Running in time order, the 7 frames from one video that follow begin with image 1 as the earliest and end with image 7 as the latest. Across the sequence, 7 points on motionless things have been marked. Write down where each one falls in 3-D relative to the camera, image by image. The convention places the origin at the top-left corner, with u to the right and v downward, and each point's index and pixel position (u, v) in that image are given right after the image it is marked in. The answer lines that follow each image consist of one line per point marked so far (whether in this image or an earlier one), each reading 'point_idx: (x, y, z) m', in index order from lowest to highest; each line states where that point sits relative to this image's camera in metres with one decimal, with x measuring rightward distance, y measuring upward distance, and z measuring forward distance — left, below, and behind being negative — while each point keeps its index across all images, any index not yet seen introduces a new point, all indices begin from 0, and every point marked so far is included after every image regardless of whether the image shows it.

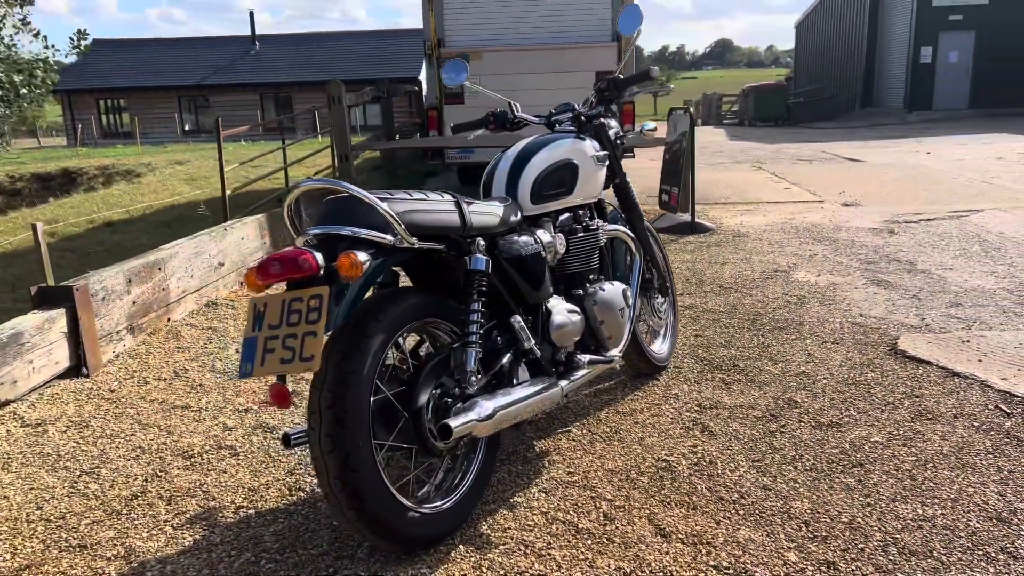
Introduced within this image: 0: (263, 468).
0: (-0.9, -0.7, +3.1) m
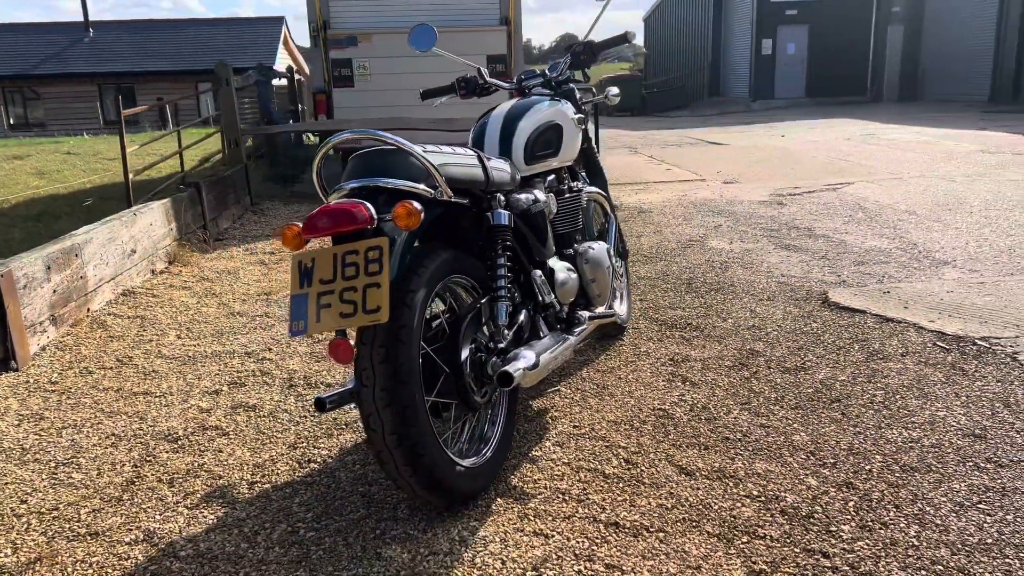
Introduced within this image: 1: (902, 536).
0: (-0.9, -0.6, +2.9) m
1: (+1.0, -0.7, +2.2) m
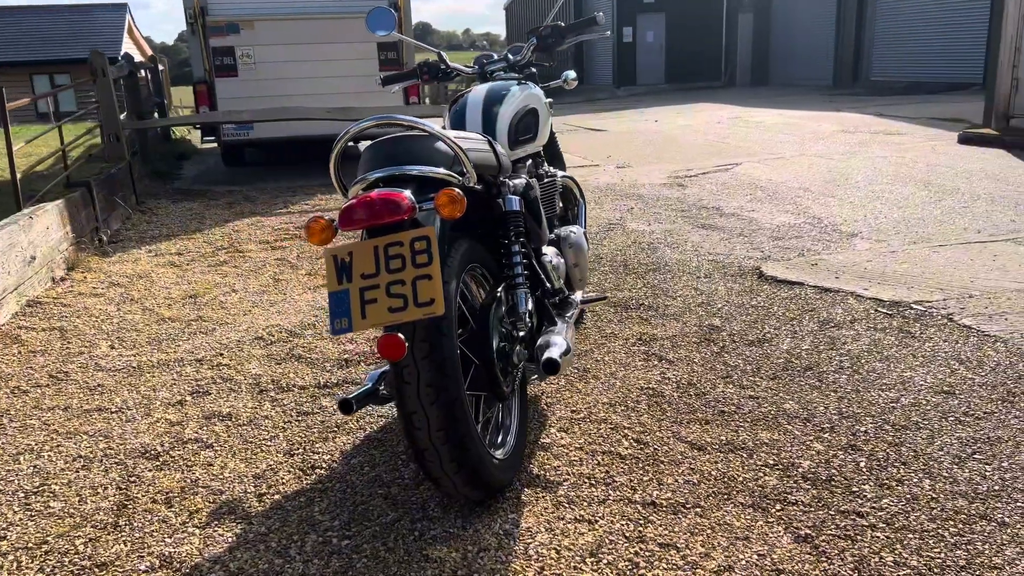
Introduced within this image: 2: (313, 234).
0: (-0.8, -0.6, +2.8) m
1: (+1.2, -0.6, +2.4) m
2: (-0.5, +0.1, +2.1) m
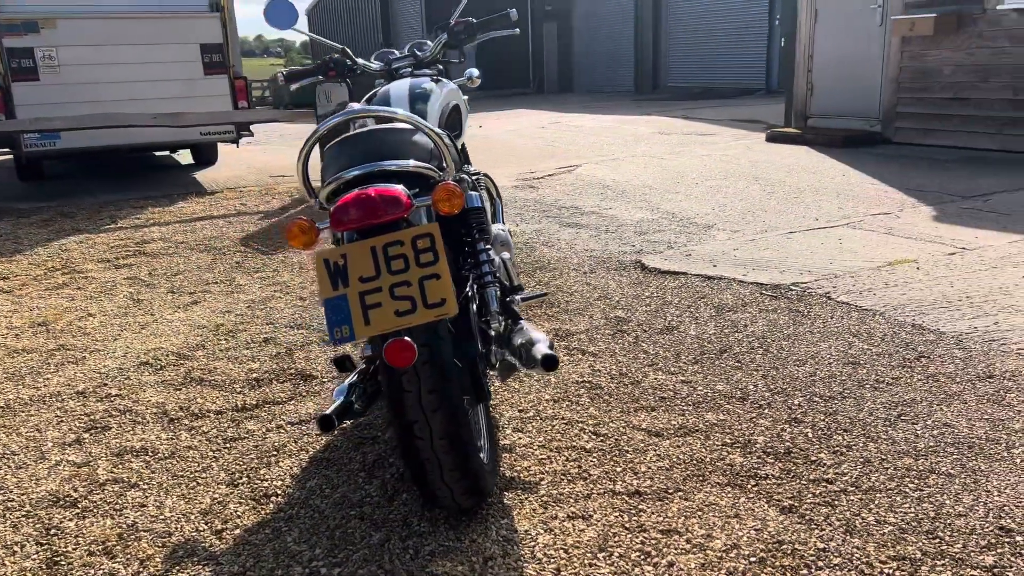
0: (-0.9, -0.6, +2.5) m
1: (+1.1, -0.5, +2.6) m
2: (-0.5, +0.1, +1.9) m
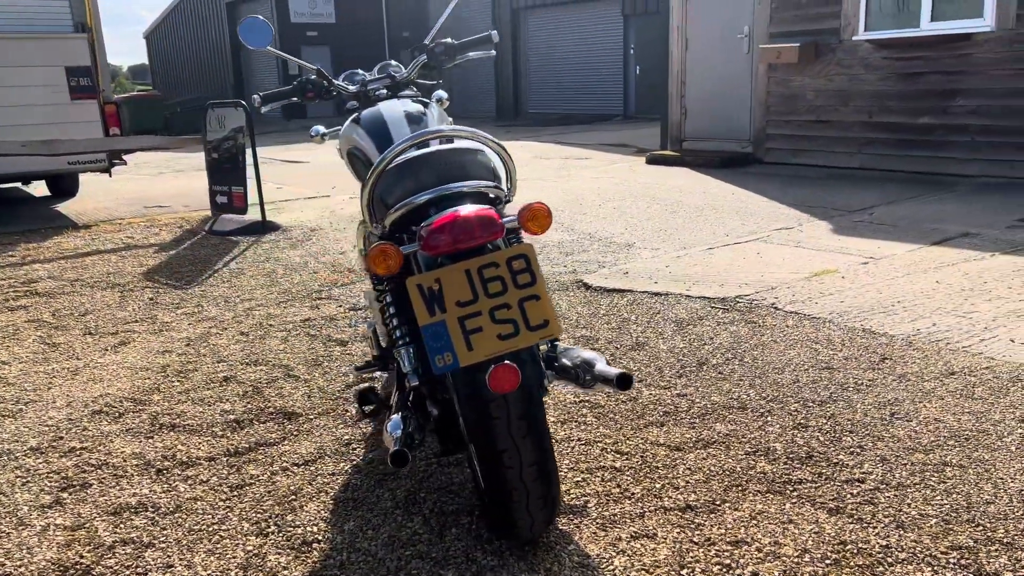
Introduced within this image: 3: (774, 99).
0: (-0.8, -0.7, +2.3) m
1: (+1.2, -0.5, +2.7) m
2: (-0.3, +0.1, +1.8) m
3: (+3.4, +2.5, +10.9) m
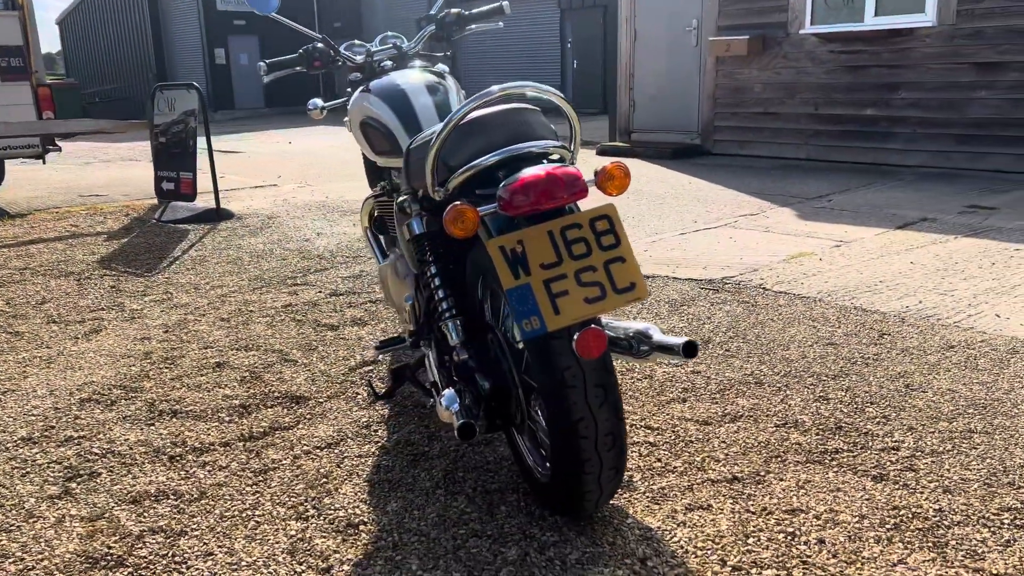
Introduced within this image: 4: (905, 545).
0: (-0.6, -0.6, +2.2) m
1: (+1.3, -0.4, +2.7) m
2: (-0.1, +0.1, +1.7) m
3: (+2.8, +2.6, +11.1) m
4: (+1.0, -0.6, +2.0) m
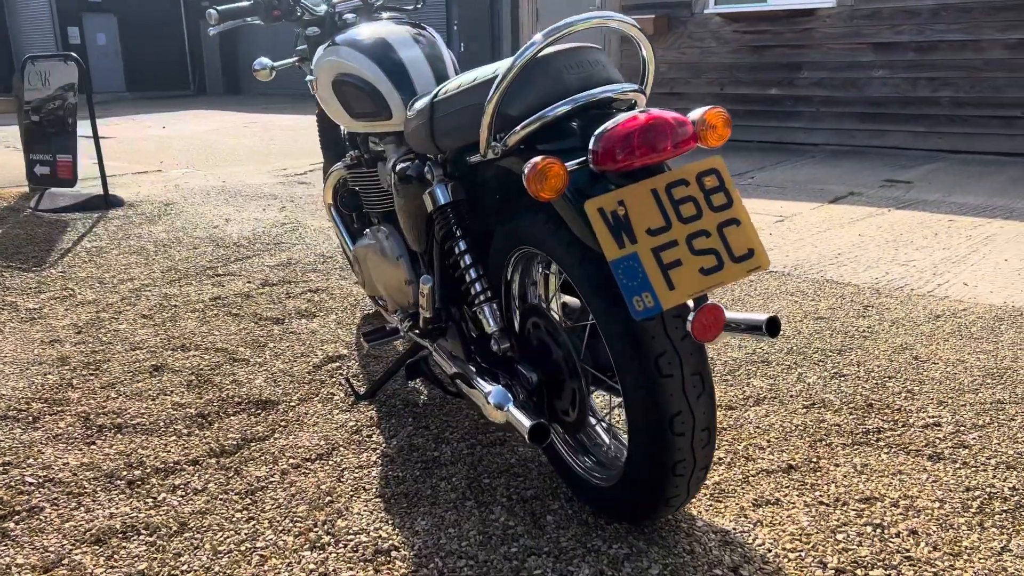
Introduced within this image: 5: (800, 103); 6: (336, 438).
0: (-0.5, -0.6, +1.8) m
1: (+1.3, -0.3, +2.6) m
2: (0.0, +0.2, +1.4) m
3: (+1.5, +2.9, +11.1) m
4: (+1.1, -0.5, +1.9) m
5: (+3.2, +2.1, +9.4) m
6: (-0.5, -0.4, +2.4) m
